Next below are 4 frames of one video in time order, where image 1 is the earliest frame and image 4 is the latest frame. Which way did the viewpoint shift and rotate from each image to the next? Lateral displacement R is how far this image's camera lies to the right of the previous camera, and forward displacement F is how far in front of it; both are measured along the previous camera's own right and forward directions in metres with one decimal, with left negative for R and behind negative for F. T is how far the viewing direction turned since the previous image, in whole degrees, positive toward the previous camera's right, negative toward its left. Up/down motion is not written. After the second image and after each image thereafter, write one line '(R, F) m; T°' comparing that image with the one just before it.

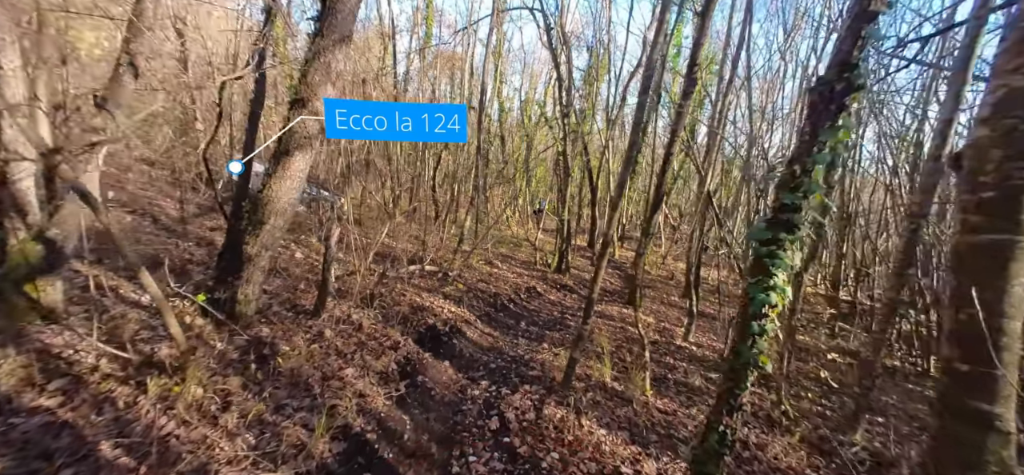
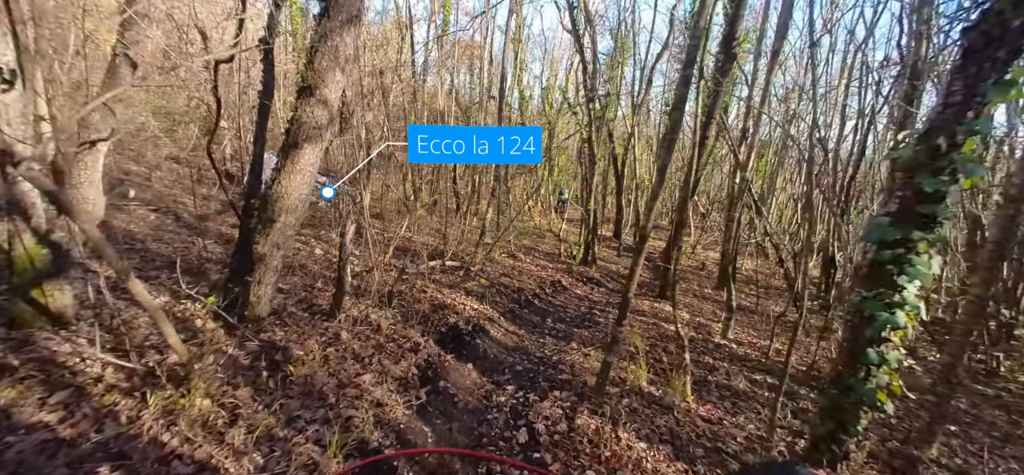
(0.0, +0.4) m; -3°
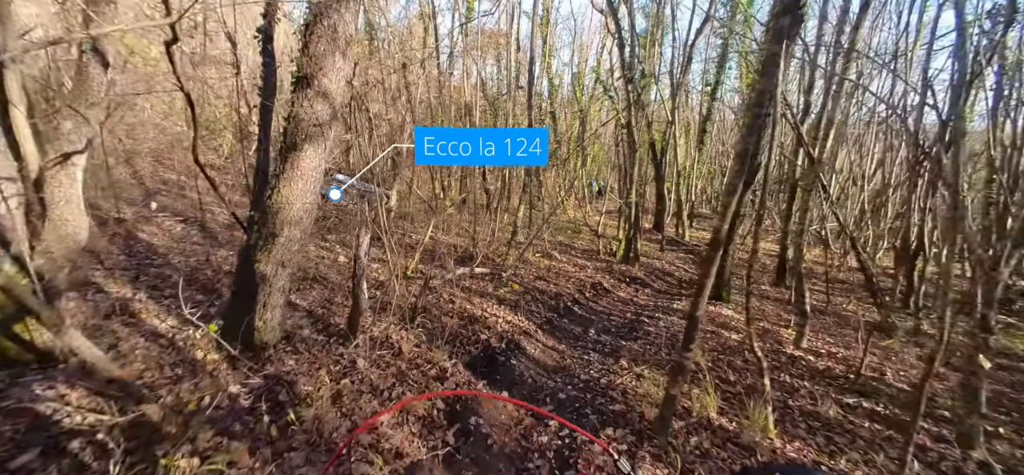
(0.0, +0.7) m; -4°
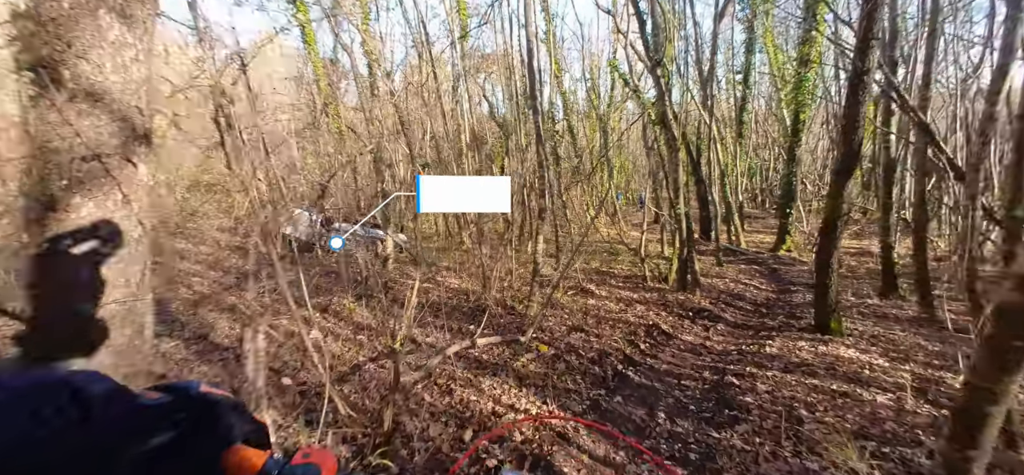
(+0.2, +1.9) m; -4°
